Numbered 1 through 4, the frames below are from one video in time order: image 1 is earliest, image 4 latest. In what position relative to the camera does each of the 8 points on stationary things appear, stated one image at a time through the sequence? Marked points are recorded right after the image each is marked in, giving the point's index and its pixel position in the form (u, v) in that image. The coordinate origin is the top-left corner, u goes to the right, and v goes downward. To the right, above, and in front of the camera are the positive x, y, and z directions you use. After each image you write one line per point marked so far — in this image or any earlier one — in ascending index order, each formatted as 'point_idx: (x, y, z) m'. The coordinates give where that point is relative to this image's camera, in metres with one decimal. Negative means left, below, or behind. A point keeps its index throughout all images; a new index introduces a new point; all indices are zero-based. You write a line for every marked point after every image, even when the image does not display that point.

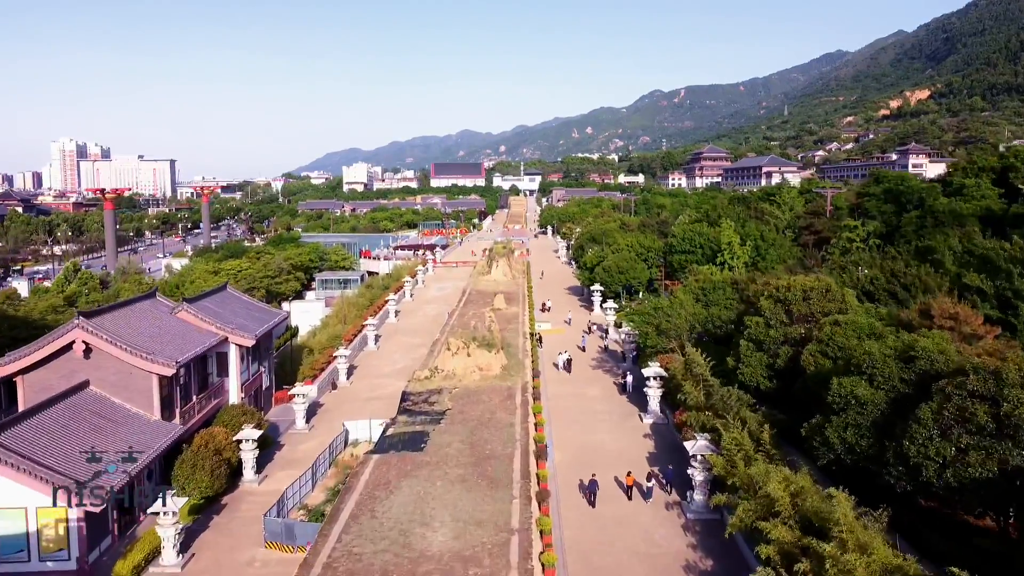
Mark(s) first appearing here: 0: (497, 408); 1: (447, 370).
0: (-0.3, -2.2, +15.1) m
1: (-1.4, -1.8, +17.2) m
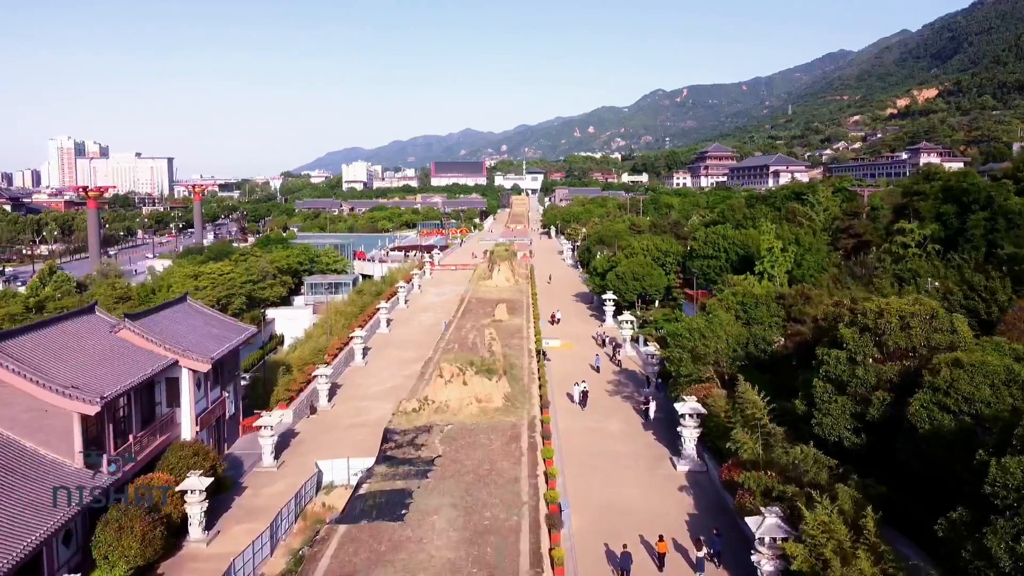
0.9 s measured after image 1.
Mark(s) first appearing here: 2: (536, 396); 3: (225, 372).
0: (-0.2, -2.5, +12.3) m
1: (-1.3, -2.0, +14.4) m
2: (+0.5, -2.1, +15.6) m
3: (-6.2, -1.8, +17.6) m
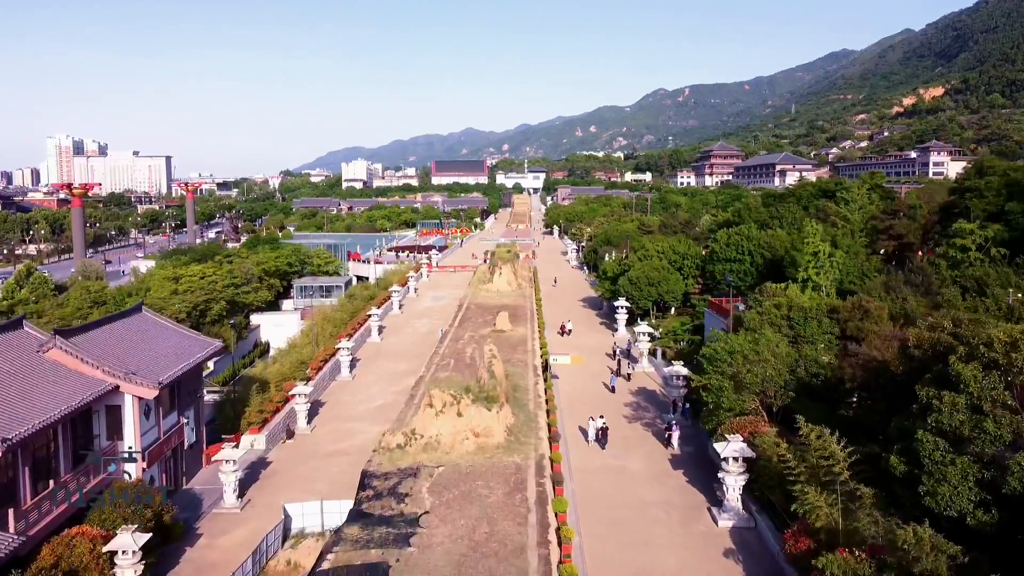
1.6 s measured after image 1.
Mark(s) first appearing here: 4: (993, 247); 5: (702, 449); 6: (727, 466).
0: (-0.1, -2.7, +9.9) m
1: (-1.2, -2.2, +12.0) m
2: (+0.5, -2.2, +13.2) m
3: (-6.1, -2.0, +15.2) m
4: (+10.0, +0.8, +17.0) m
5: (+3.1, -2.6, +13.4) m
6: (+2.8, -2.3, +10.5) m
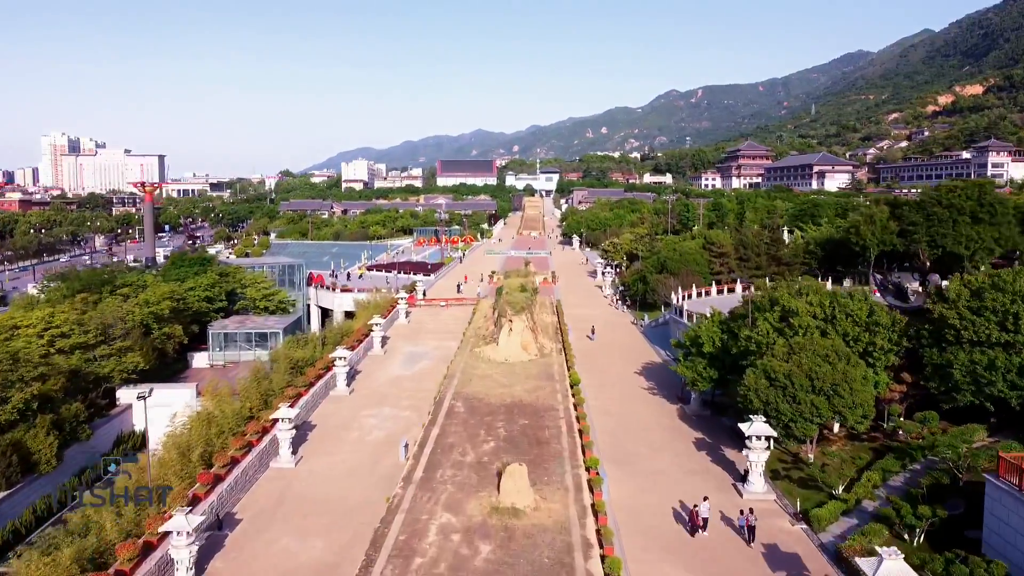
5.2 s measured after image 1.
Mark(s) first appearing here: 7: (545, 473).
0: (0.0, -4.2, -2.2) m
1: (-1.1, -3.7, 0.0) m
2: (+0.7, -3.8, +1.2) m
3: (-5.9, -3.5, +3.2) m
4: (+10.2, -0.7, +4.8) m
5: (+3.3, -4.1, +1.4) m
6: (+2.9, -3.8, -1.6) m
7: (+0.4, -2.5, +11.3) m
